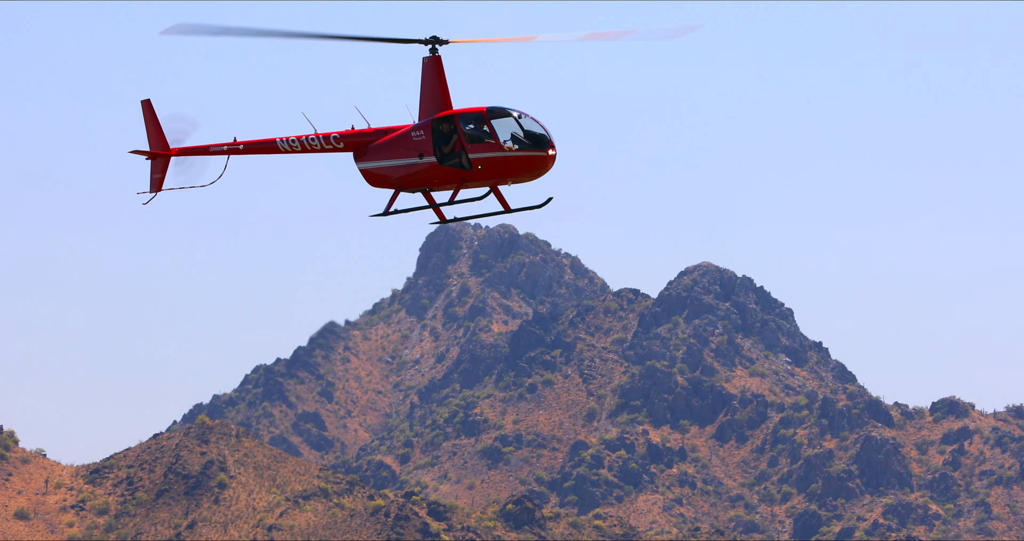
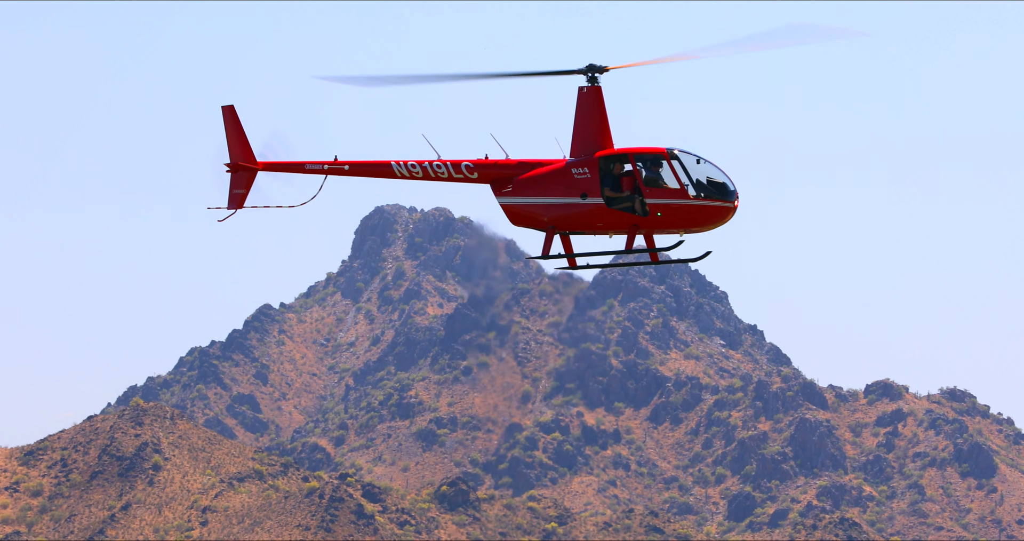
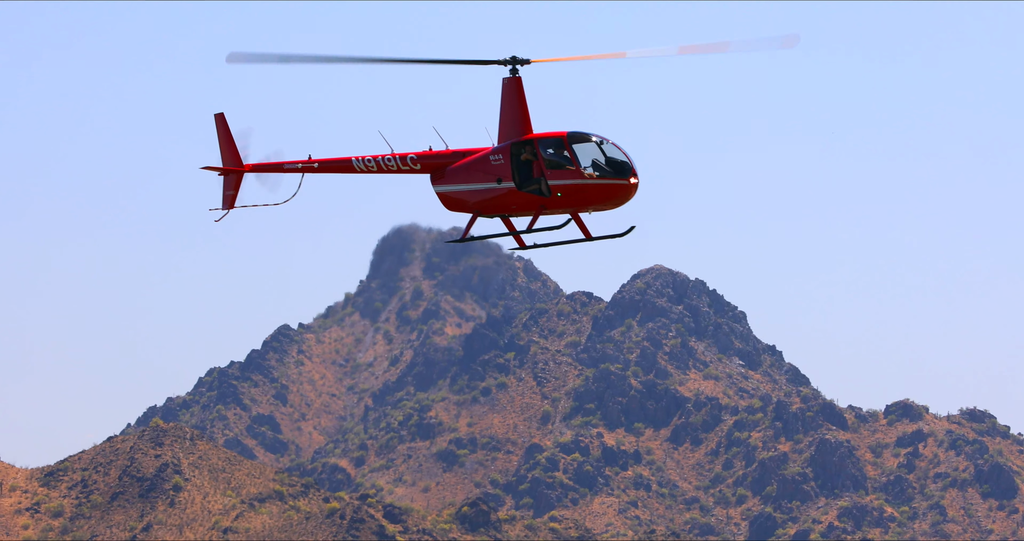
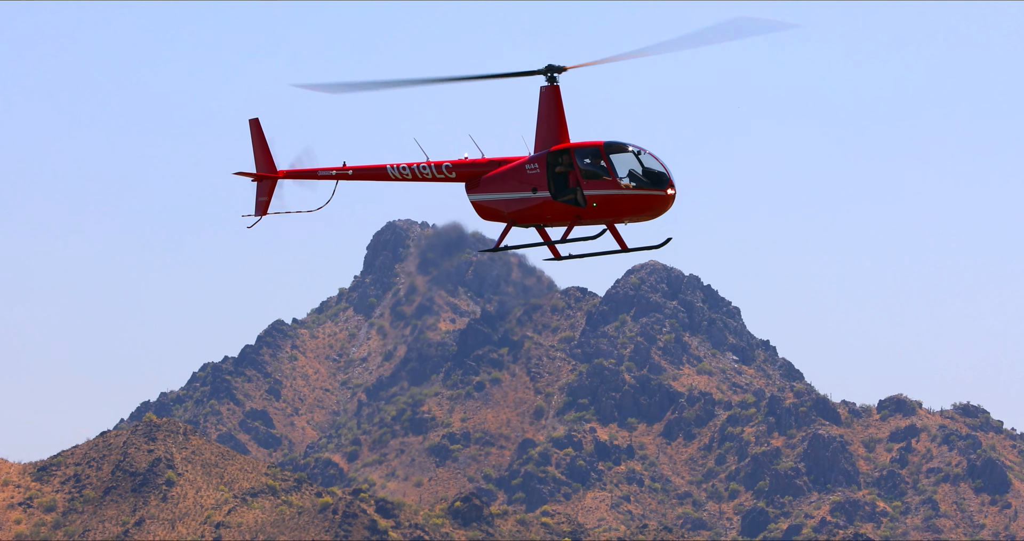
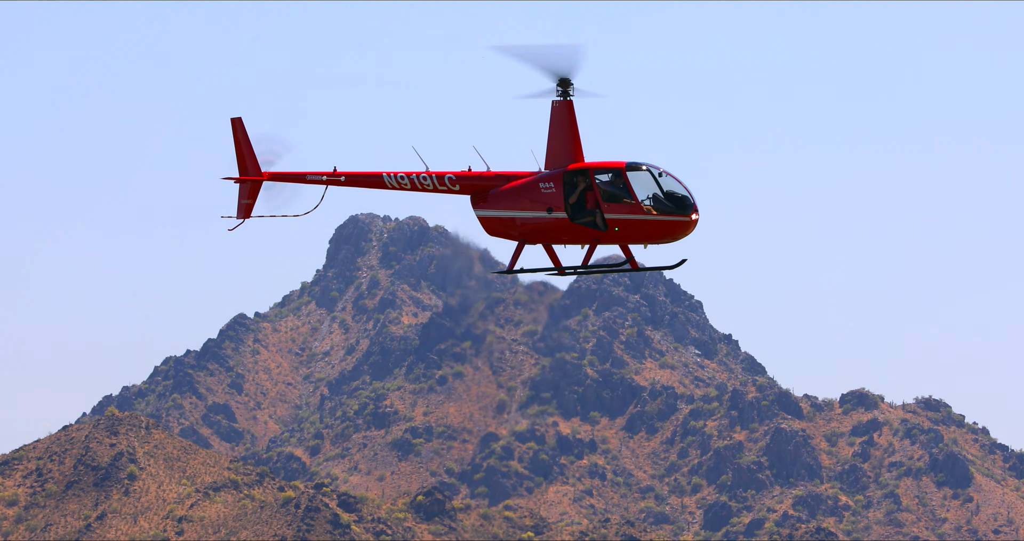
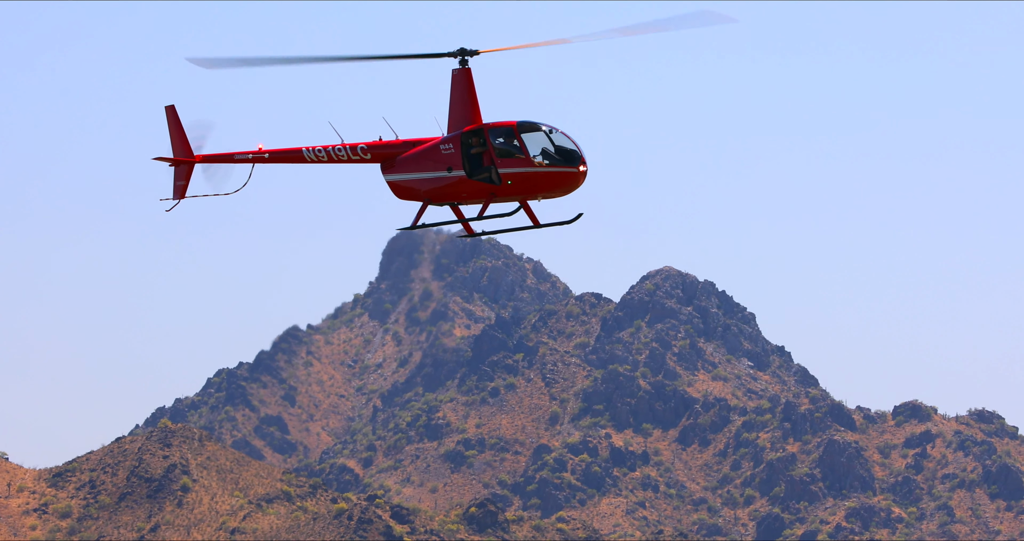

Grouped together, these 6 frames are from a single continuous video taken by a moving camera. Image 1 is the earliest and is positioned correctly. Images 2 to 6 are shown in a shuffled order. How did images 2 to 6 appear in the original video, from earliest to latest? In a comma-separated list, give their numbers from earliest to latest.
6, 3, 4, 5, 2
